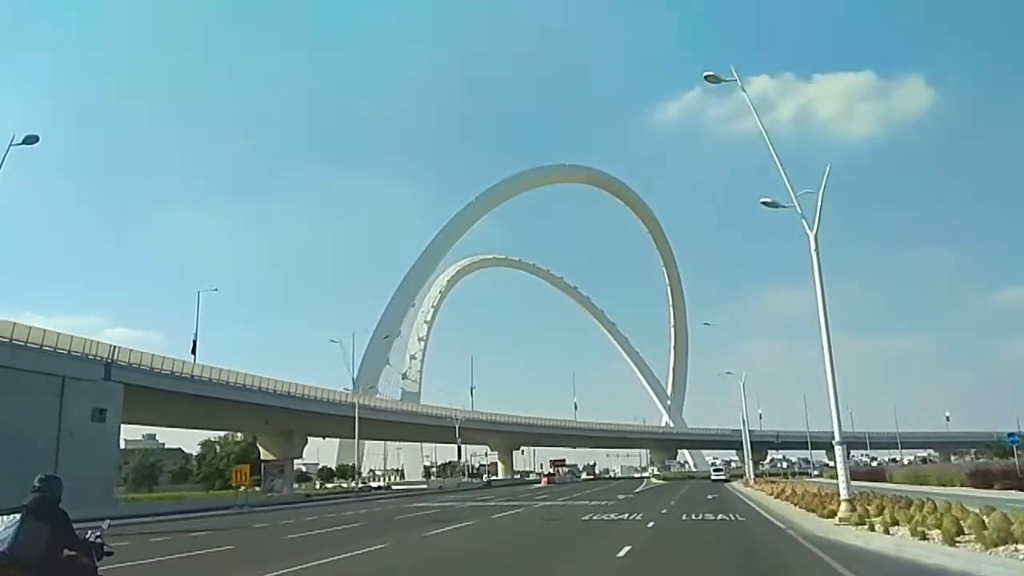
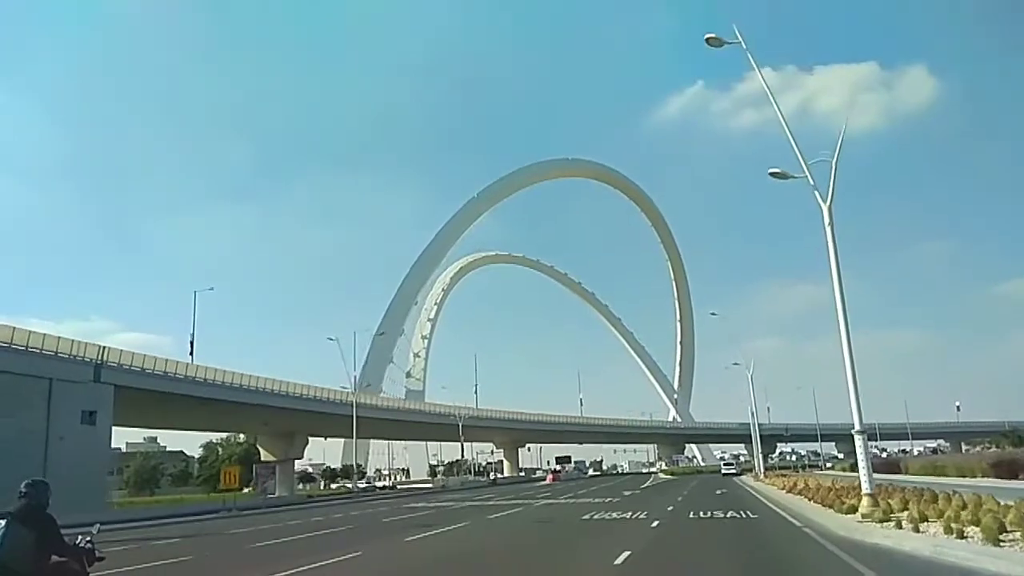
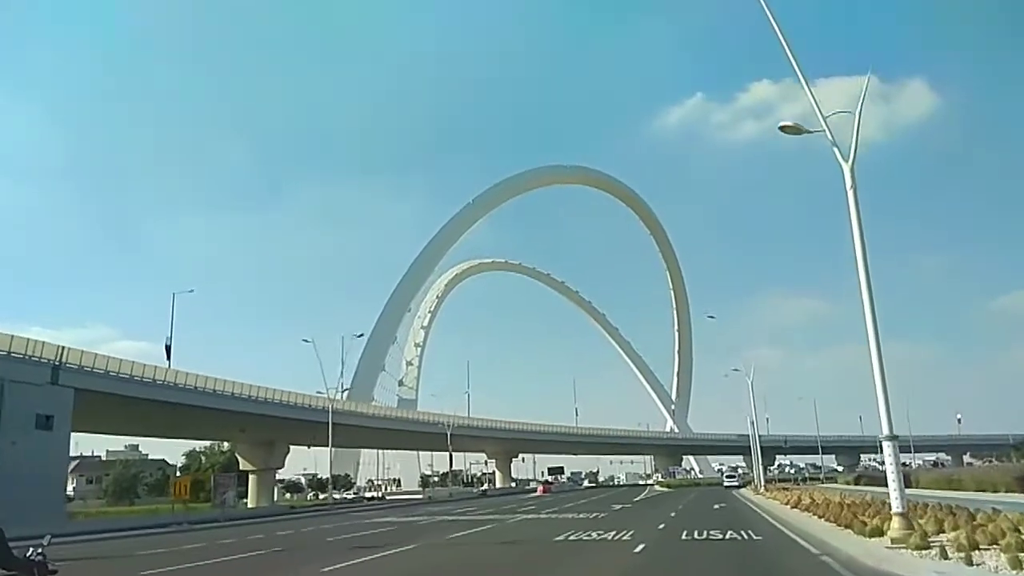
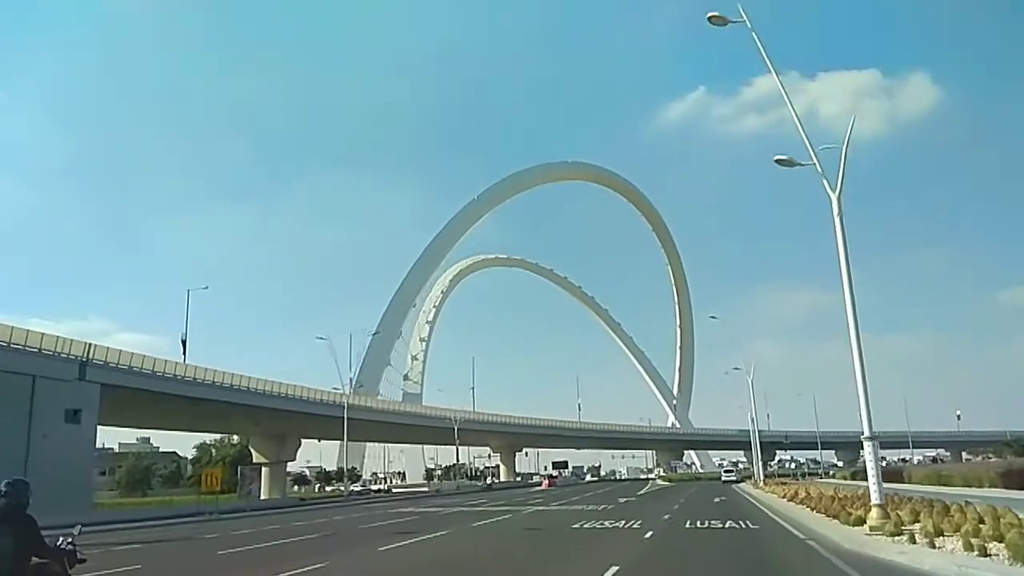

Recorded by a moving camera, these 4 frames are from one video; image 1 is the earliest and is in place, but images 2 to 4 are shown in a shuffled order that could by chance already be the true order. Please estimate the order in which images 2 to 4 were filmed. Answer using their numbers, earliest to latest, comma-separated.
2, 4, 3
